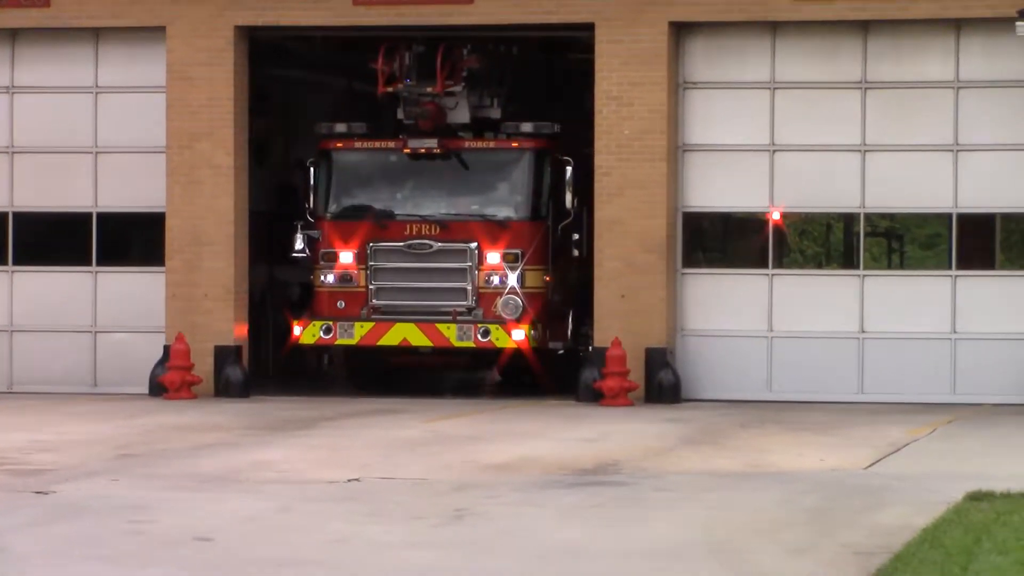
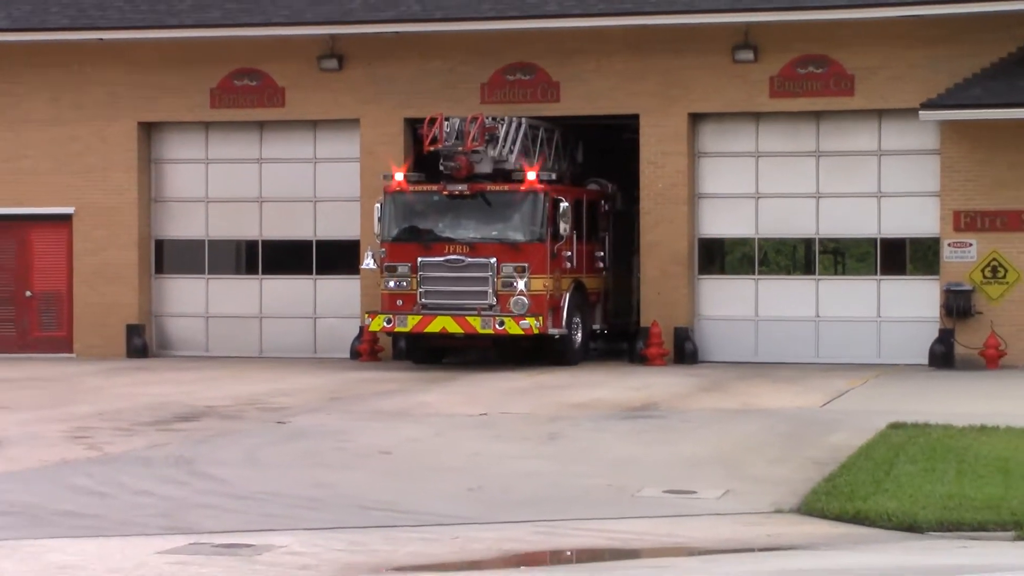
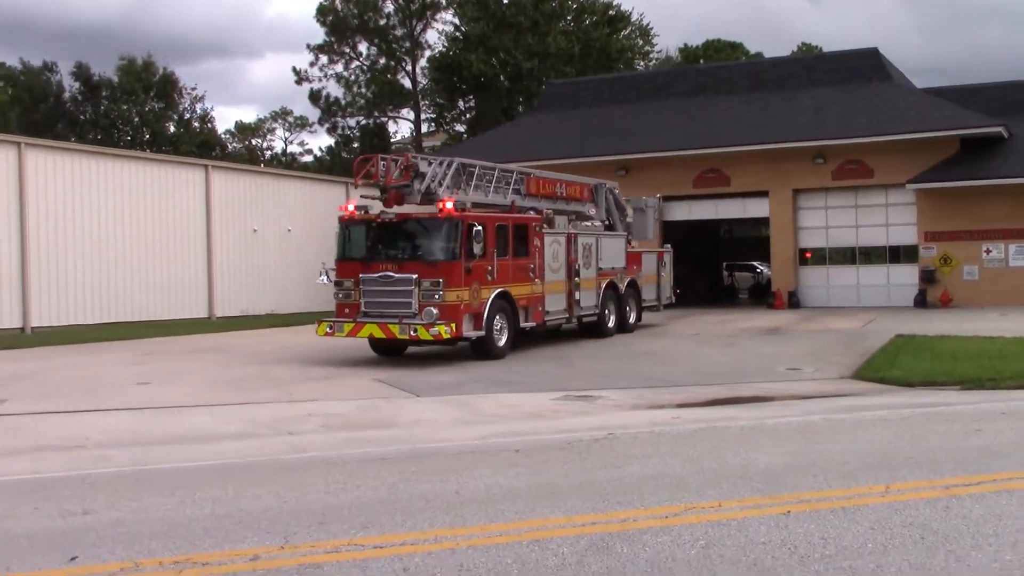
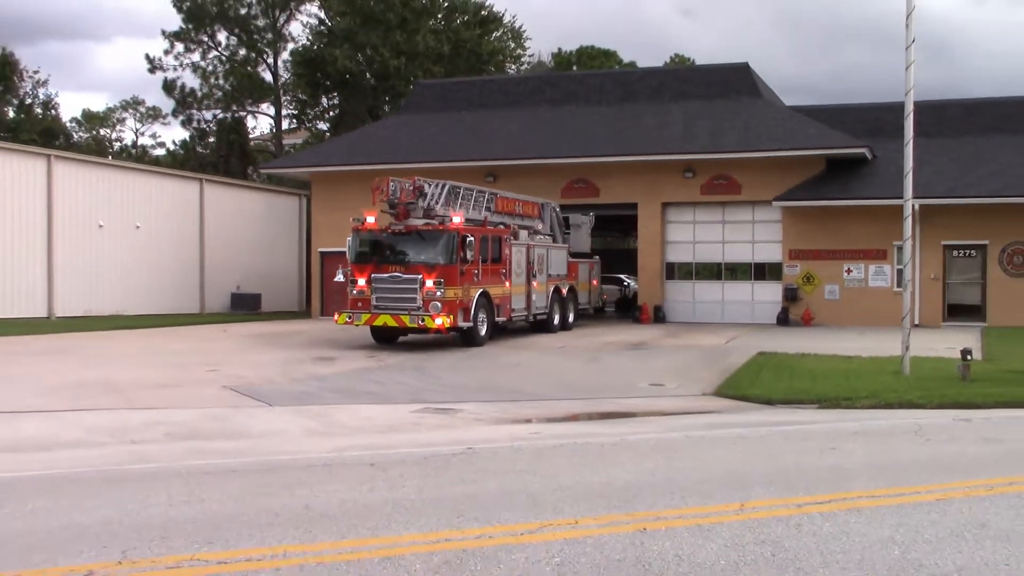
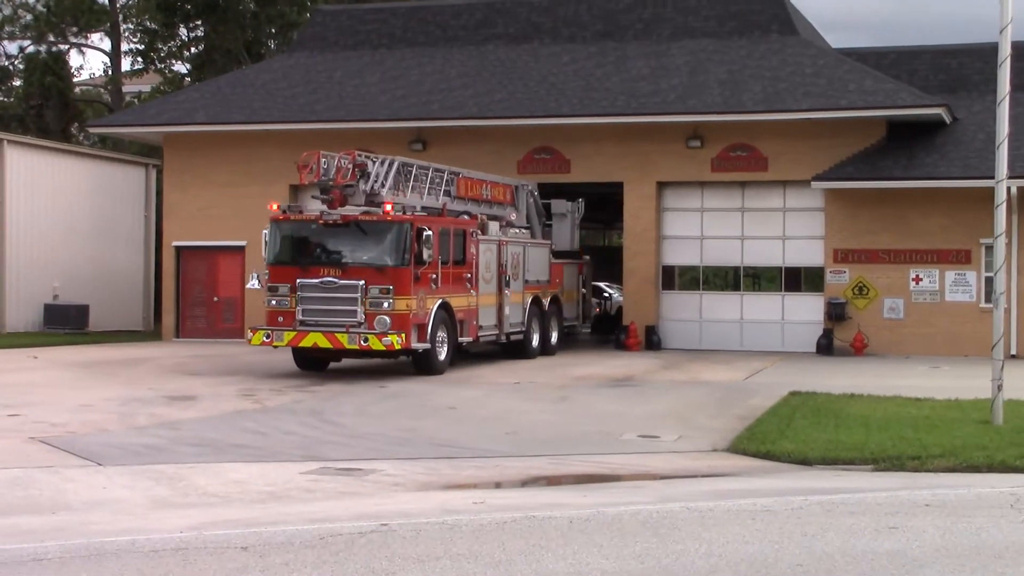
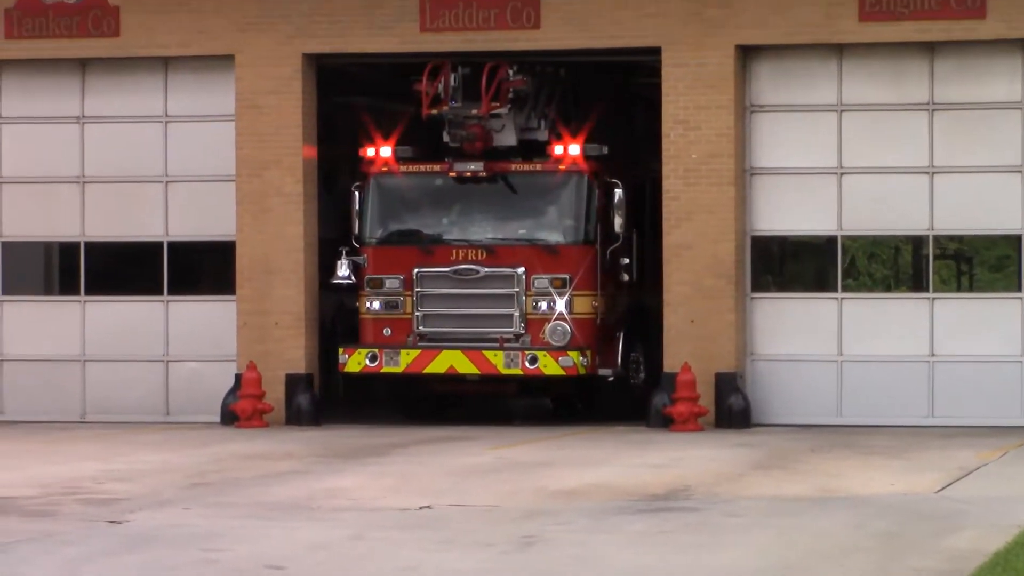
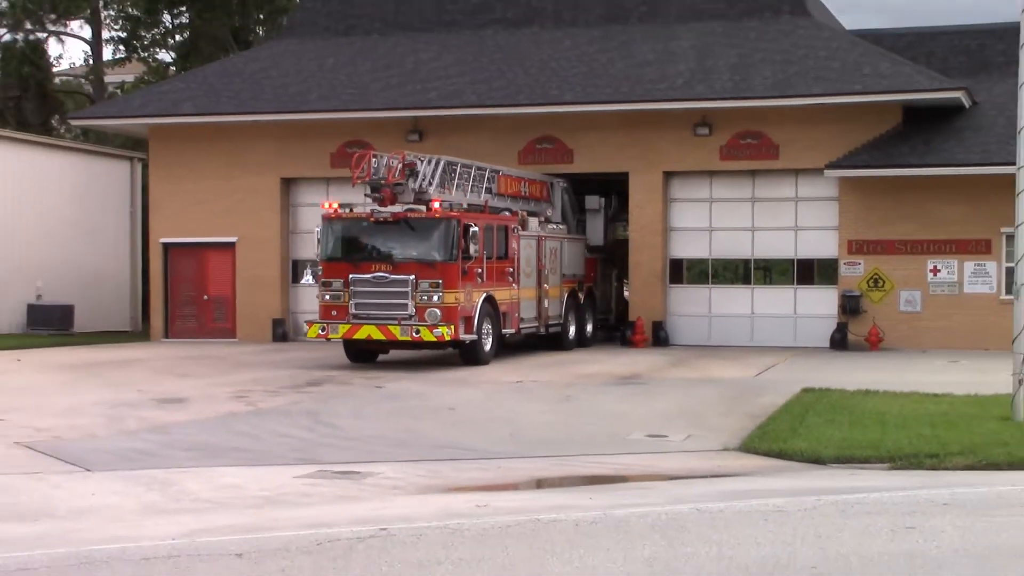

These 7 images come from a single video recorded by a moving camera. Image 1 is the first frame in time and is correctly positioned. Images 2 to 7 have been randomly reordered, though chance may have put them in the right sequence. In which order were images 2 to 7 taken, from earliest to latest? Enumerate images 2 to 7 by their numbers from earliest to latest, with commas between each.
6, 2, 7, 5, 4, 3
